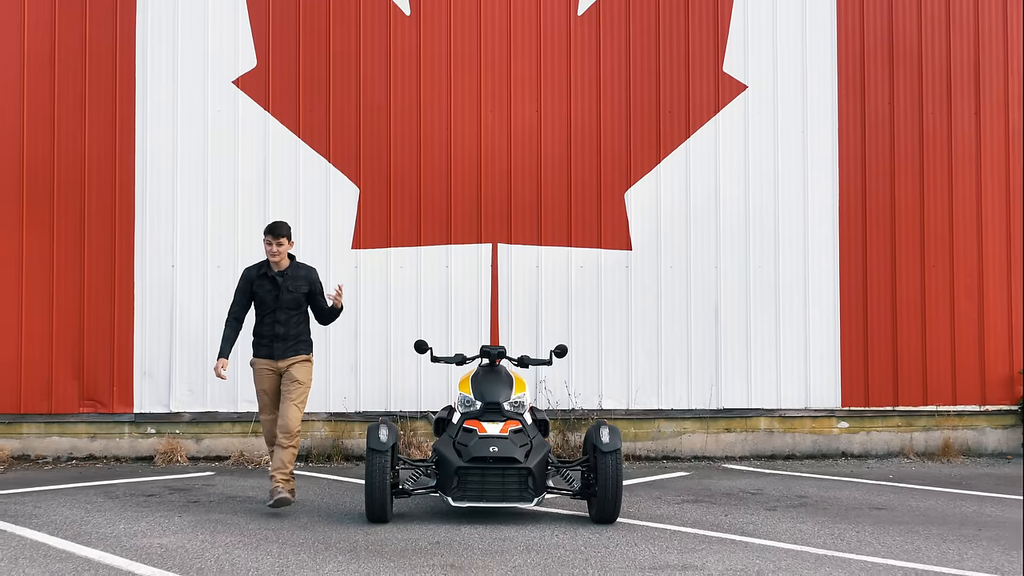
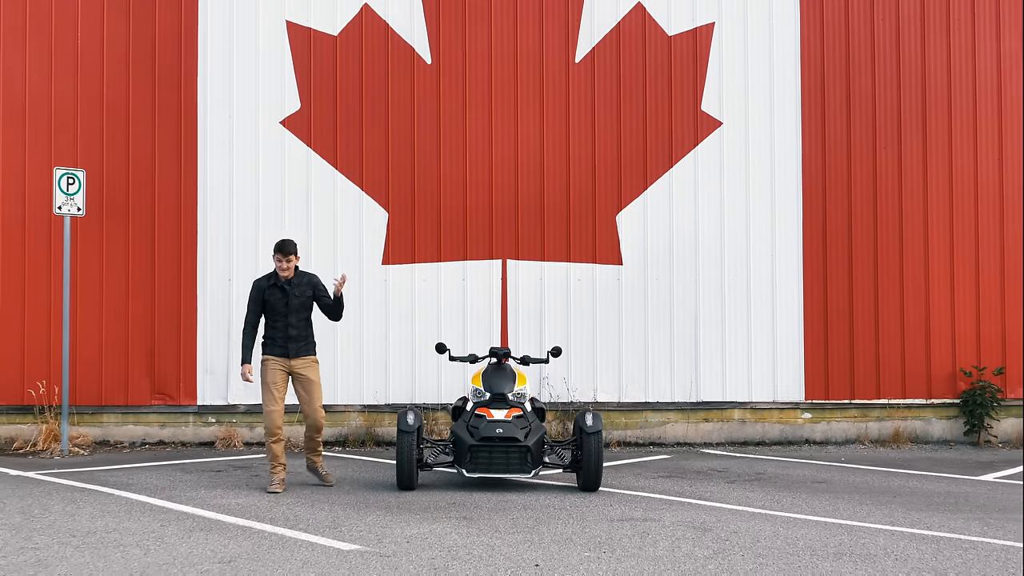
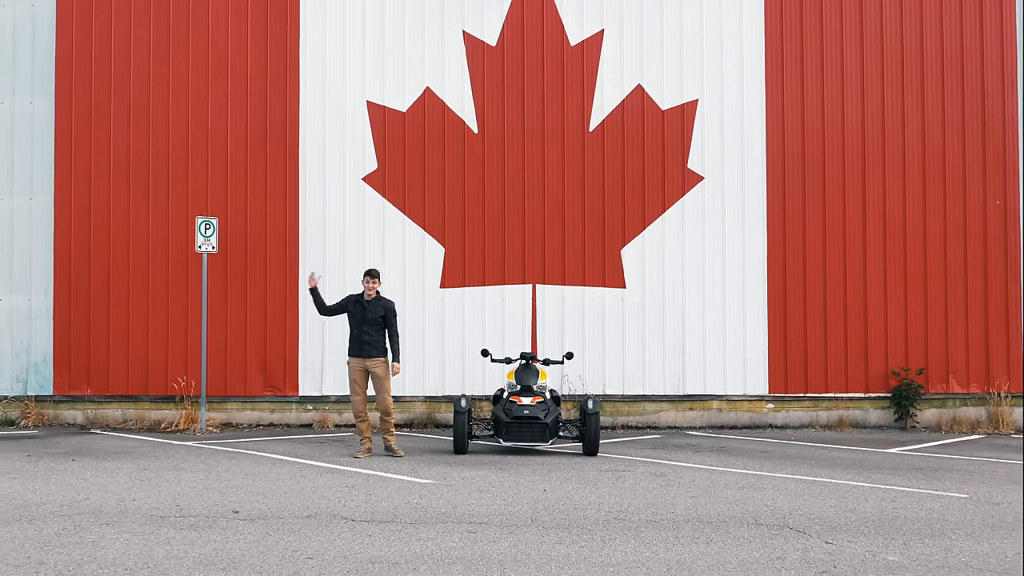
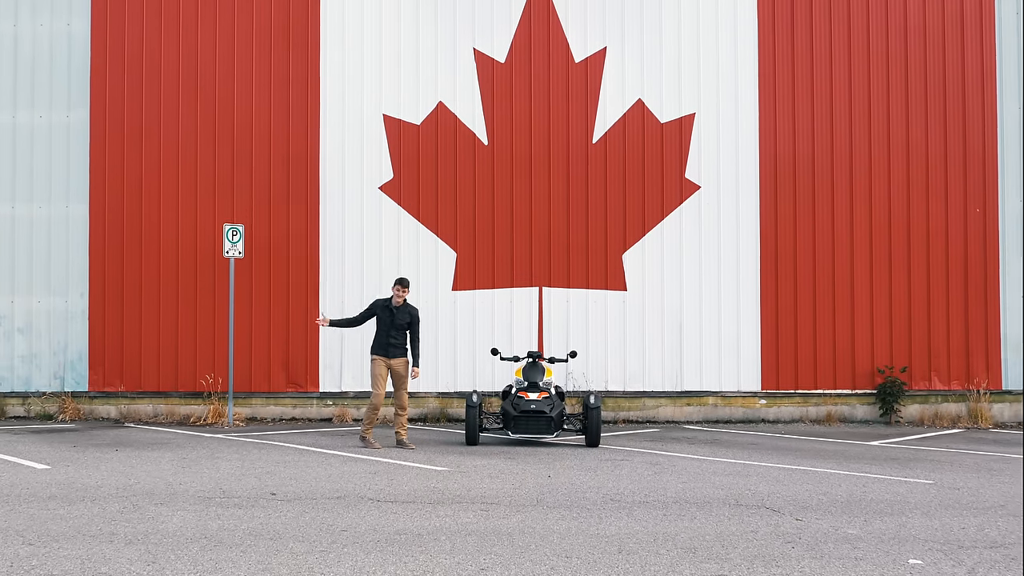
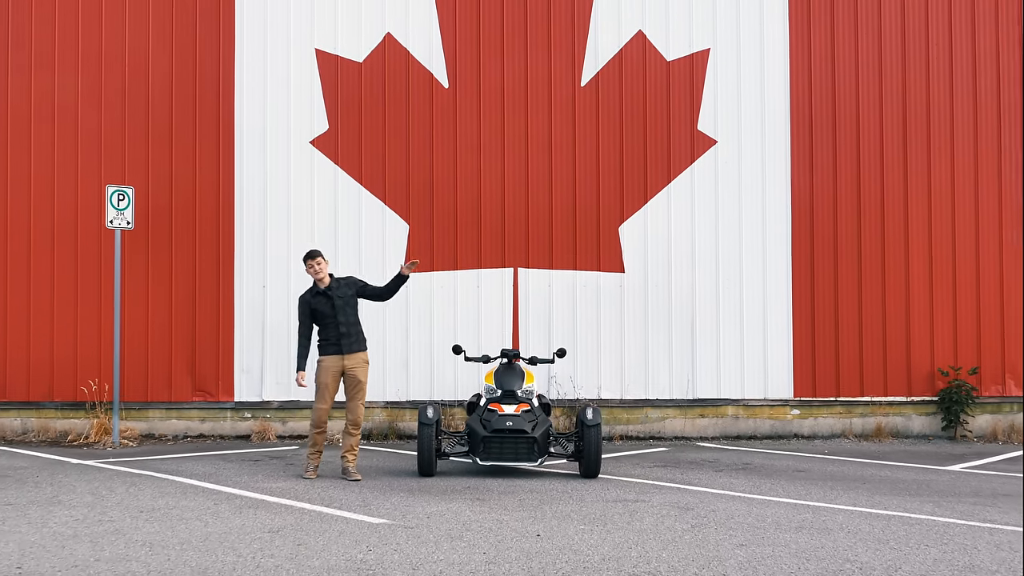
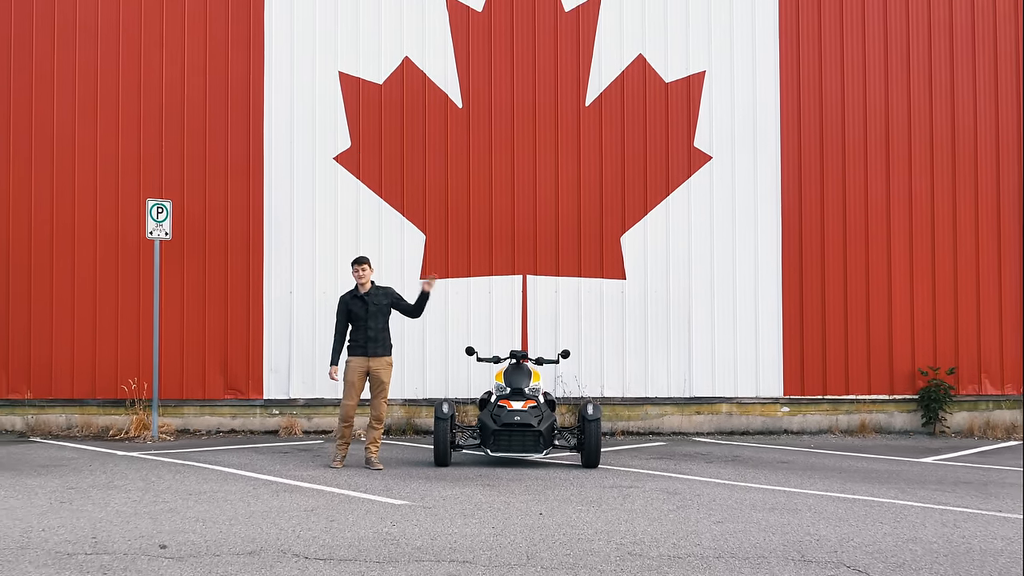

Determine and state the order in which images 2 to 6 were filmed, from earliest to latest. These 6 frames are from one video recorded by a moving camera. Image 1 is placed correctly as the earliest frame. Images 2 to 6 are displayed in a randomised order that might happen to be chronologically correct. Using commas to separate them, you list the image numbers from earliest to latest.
2, 5, 6, 3, 4
